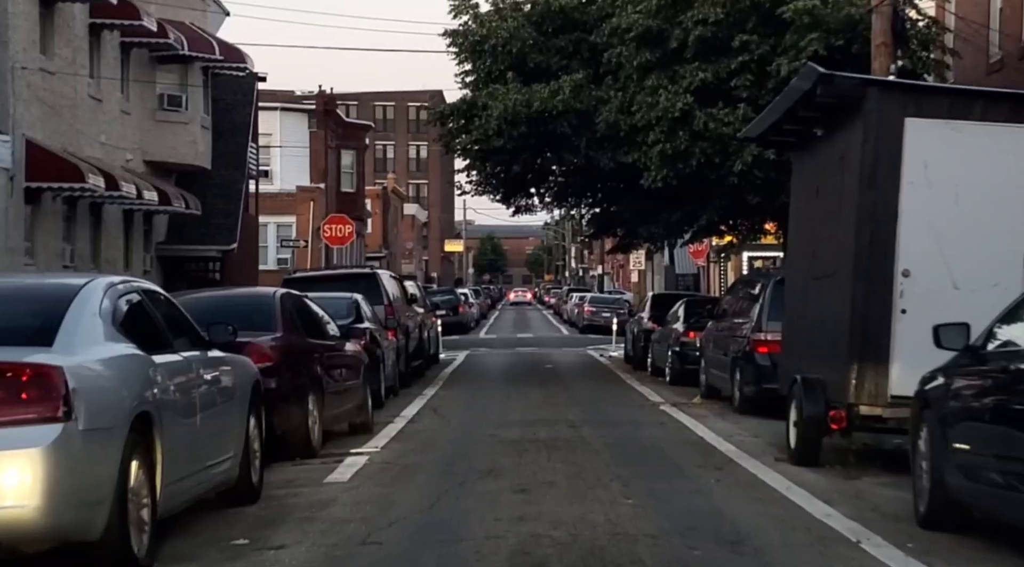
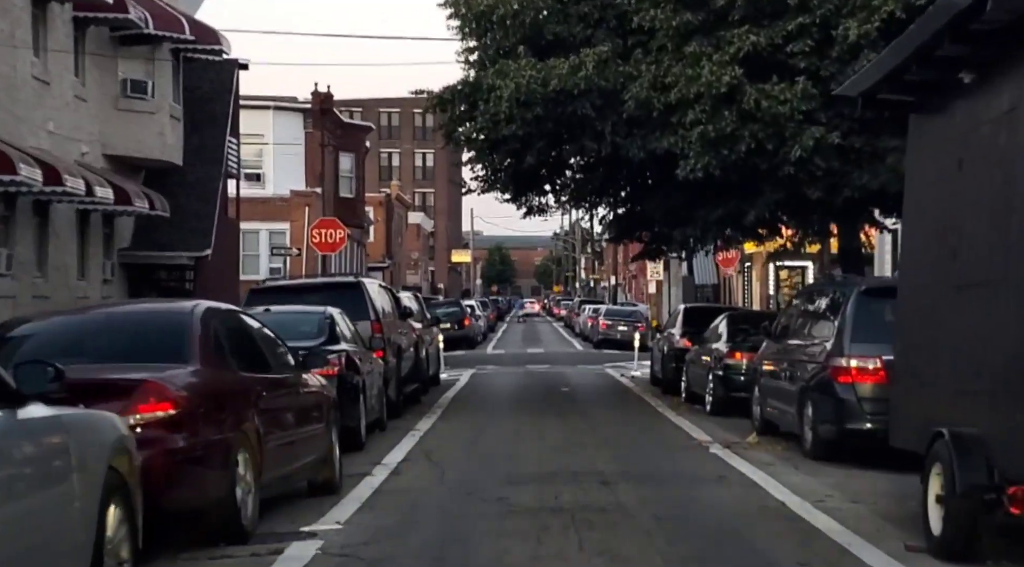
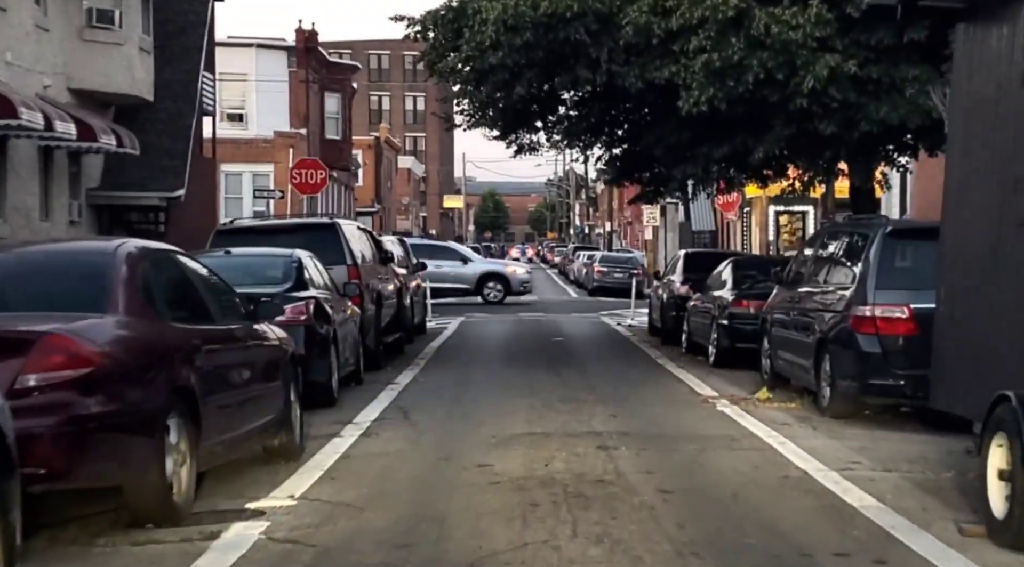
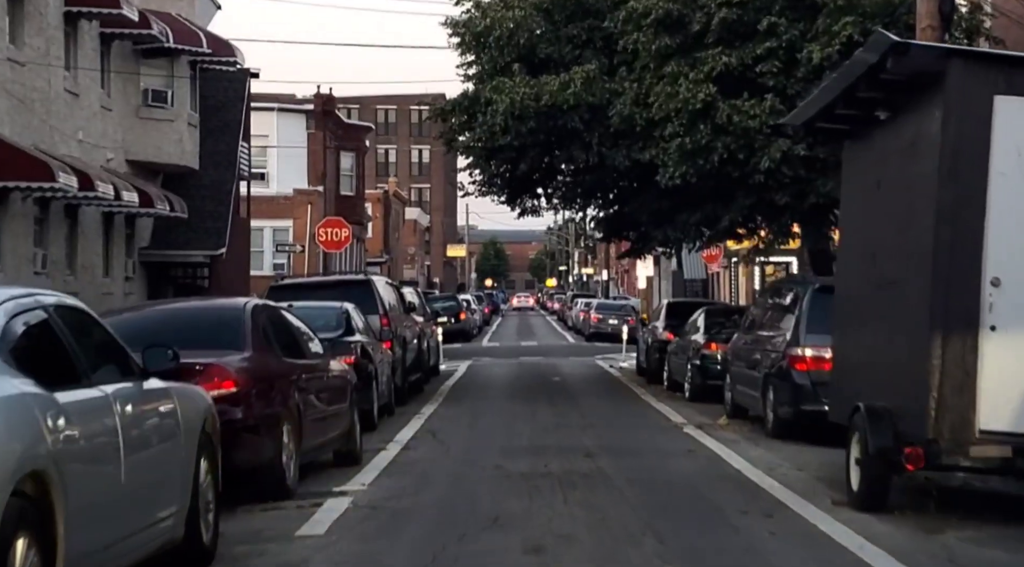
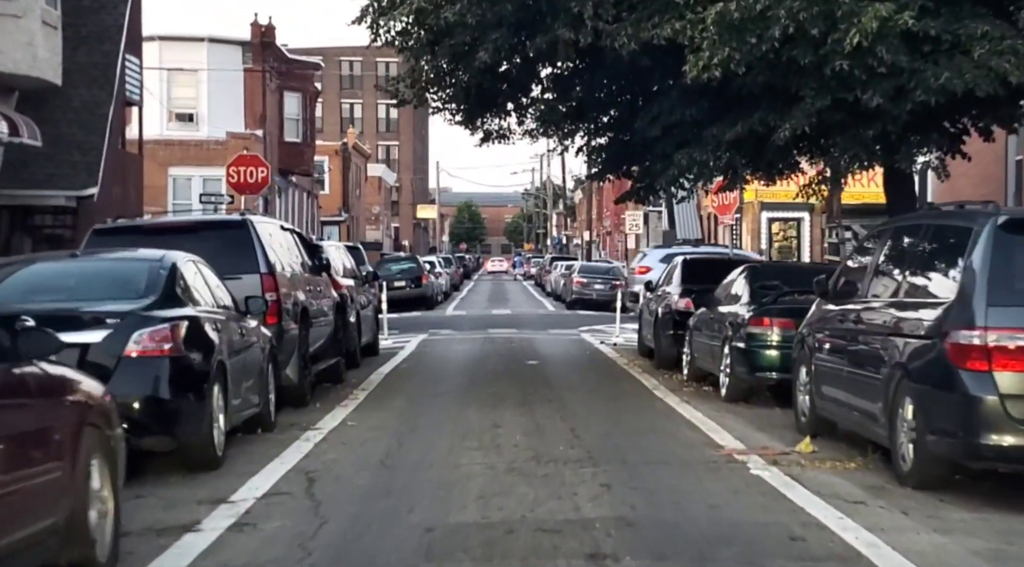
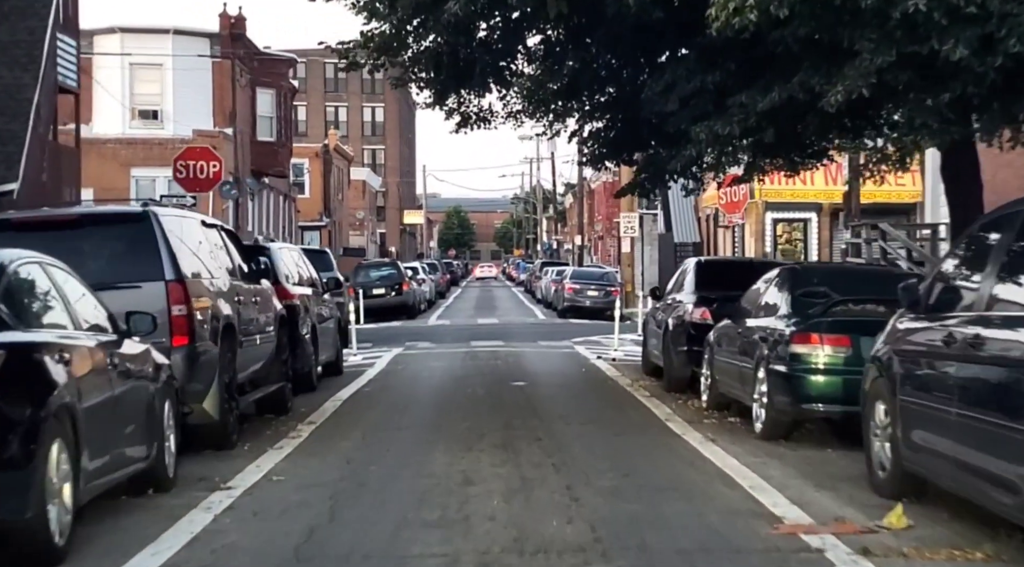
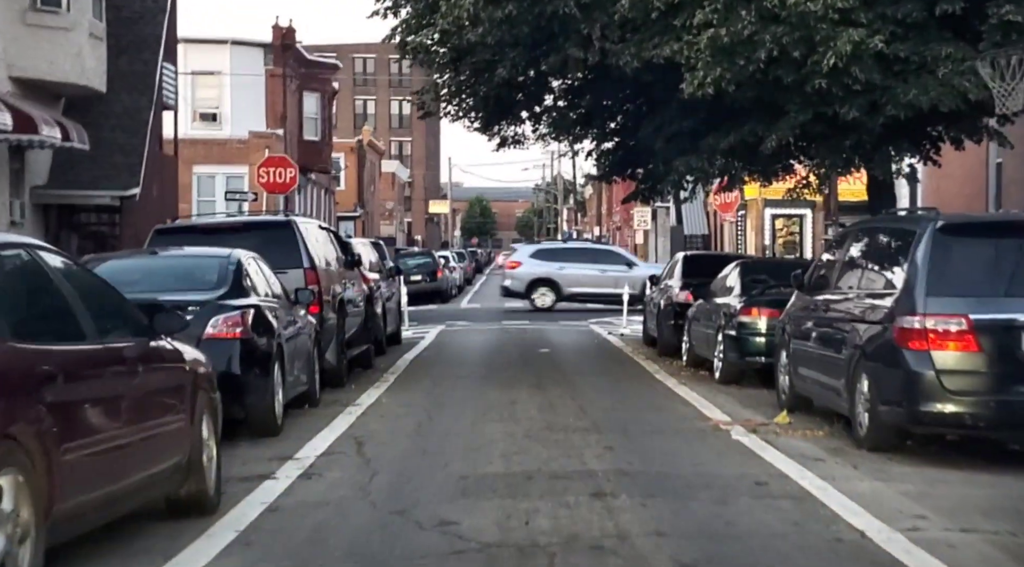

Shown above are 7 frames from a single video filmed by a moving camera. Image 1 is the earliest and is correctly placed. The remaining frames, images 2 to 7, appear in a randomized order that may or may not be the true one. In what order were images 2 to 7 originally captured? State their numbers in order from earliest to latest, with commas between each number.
4, 2, 3, 7, 5, 6
